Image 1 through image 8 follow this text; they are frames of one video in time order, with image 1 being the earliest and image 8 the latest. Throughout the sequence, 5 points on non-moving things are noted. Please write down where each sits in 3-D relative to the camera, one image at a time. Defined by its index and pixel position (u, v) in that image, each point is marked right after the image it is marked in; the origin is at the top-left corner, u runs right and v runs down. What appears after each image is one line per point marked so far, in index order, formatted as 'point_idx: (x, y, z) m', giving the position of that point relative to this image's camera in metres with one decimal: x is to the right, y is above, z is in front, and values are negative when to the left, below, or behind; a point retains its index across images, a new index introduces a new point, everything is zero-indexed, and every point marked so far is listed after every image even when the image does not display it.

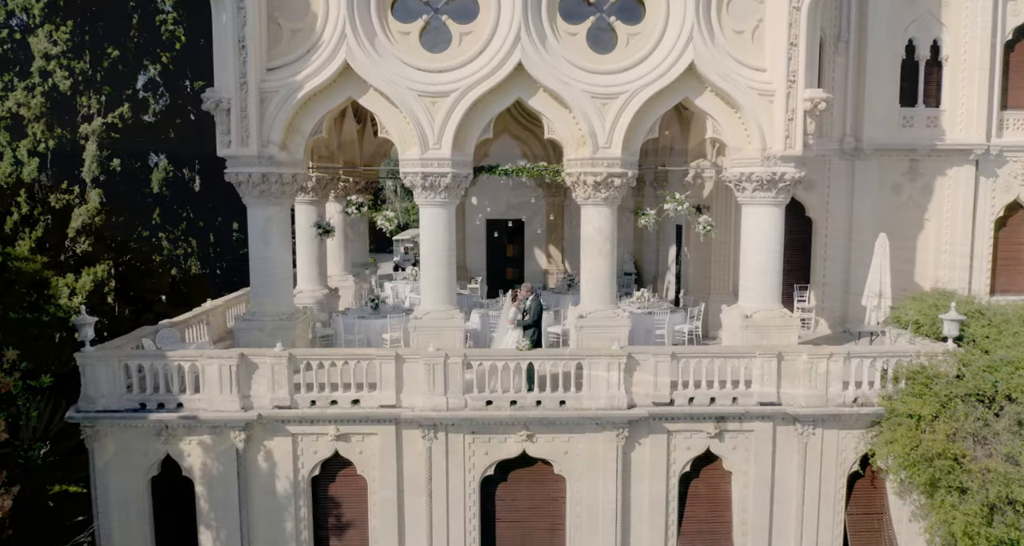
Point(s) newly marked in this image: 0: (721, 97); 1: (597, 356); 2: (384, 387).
0: (+3.2, +2.8, +12.9) m
1: (+1.2, -1.1, +11.2) m
2: (-1.8, -1.6, +11.4) m
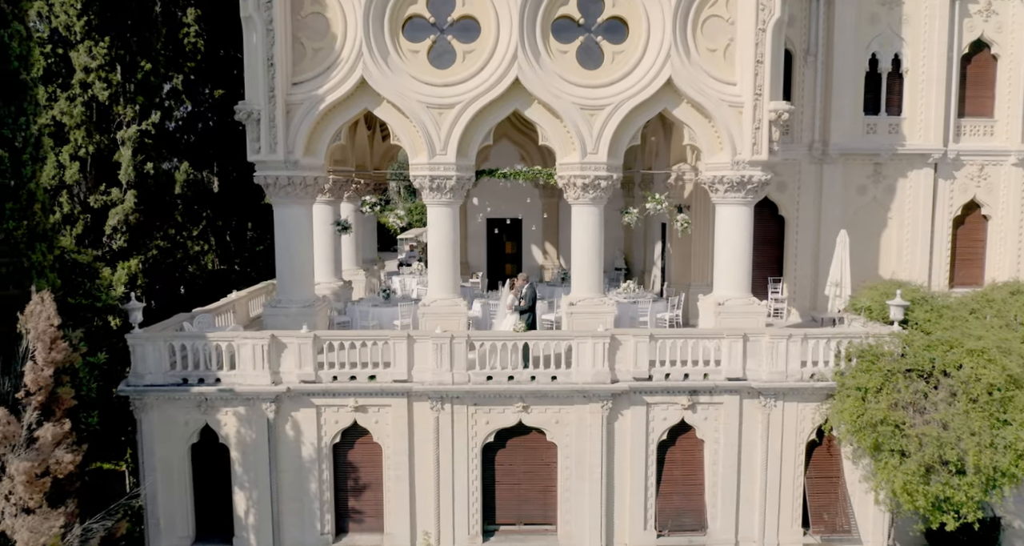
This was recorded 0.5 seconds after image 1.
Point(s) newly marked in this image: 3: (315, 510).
0: (+3.2, +2.9, +14.5) m
1: (+1.1, -1.0, +12.8) m
2: (-1.8, -1.4, +13.0) m
3: (-3.1, -3.8, +13.3) m
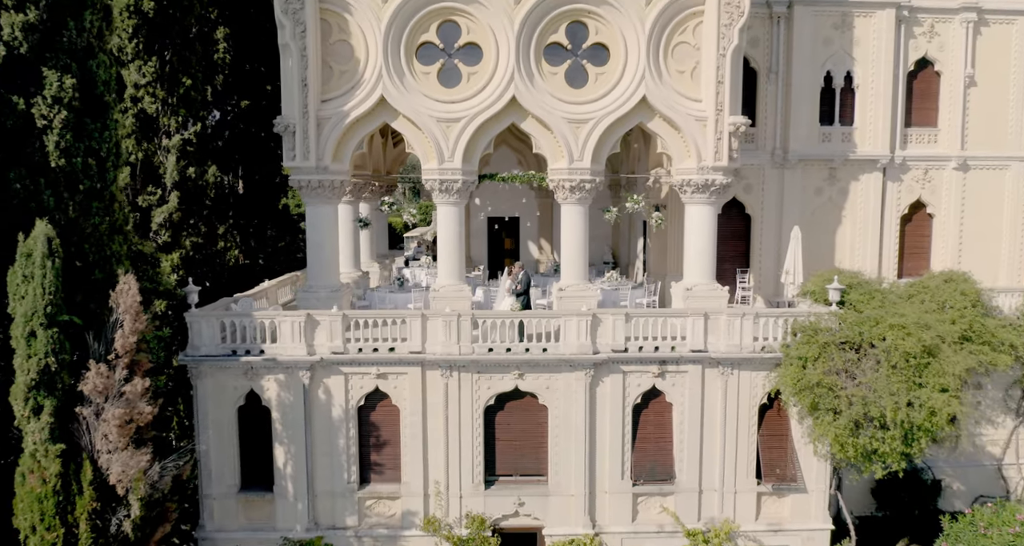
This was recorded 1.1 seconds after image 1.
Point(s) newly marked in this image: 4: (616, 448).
0: (+3.2, +3.1, +16.9) m
1: (+1.1, -0.8, +15.2) m
2: (-1.9, -1.2, +15.4) m
3: (-3.2, -3.6, +15.6) m
4: (+2.0, -3.3, +15.7) m
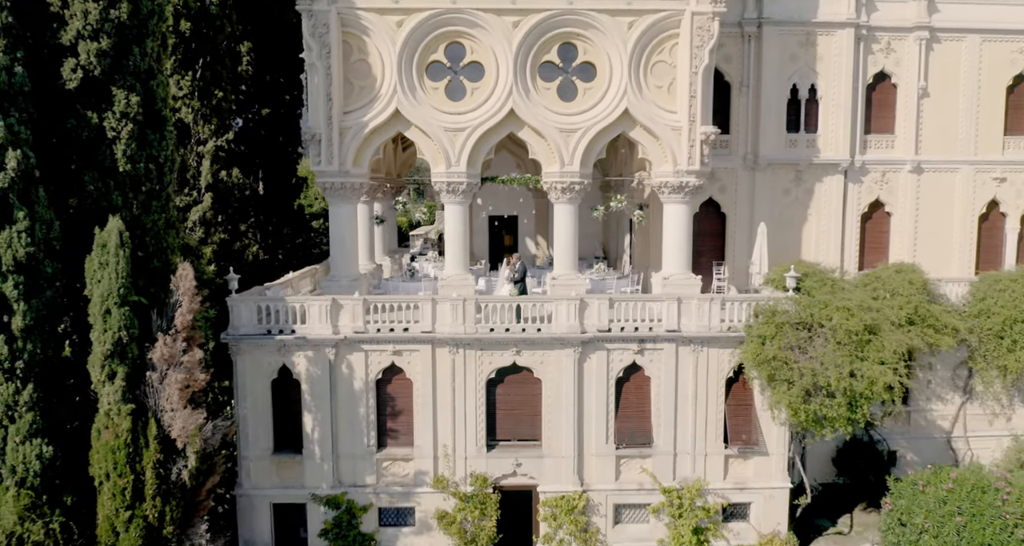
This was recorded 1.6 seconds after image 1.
0: (+3.1, +3.3, +19.2) m
1: (+1.0, -0.5, +17.5) m
2: (-1.9, -1.0, +17.7) m
3: (-3.2, -3.4, +17.9) m
4: (+1.9, -3.1, +18.0) m
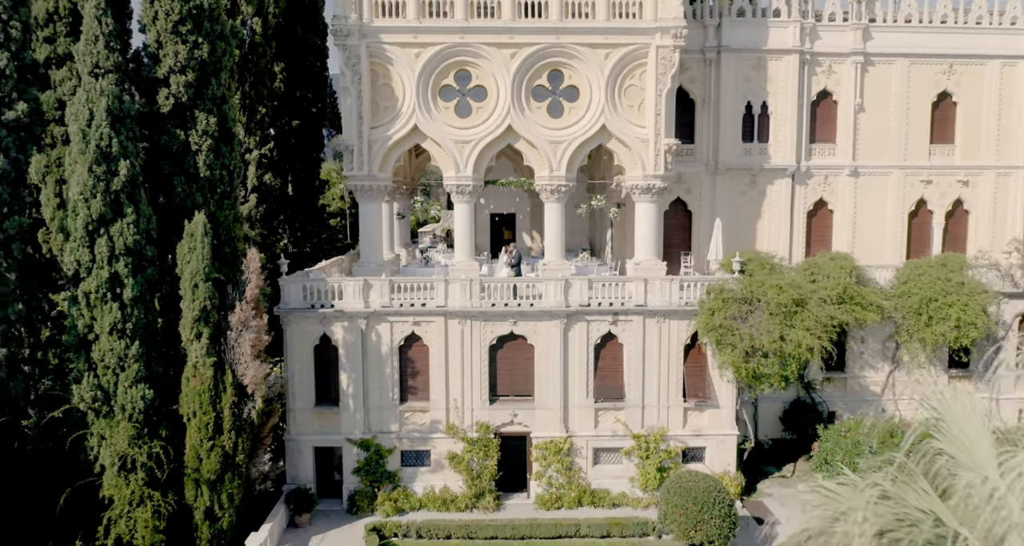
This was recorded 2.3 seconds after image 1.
0: (+3.1, +3.7, +23.2) m
1: (+1.0, -0.2, +21.6) m
2: (-1.9, -0.6, +21.8) m
3: (-3.3, -3.0, +22.0) m
4: (+1.9, -2.7, +22.0) m
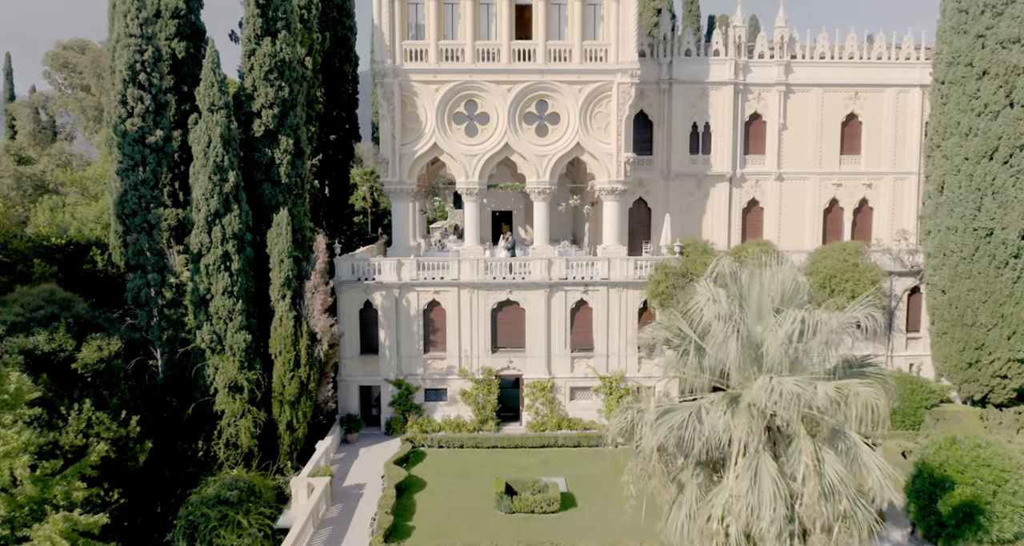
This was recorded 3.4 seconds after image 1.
0: (+2.9, +4.4, +30.5) m
1: (+0.8, +0.5, +28.8) m
2: (-2.1, 0.0, +29.0) m
3: (-3.4, -2.3, +29.2) m
4: (+1.8, -2.1, +29.3) m
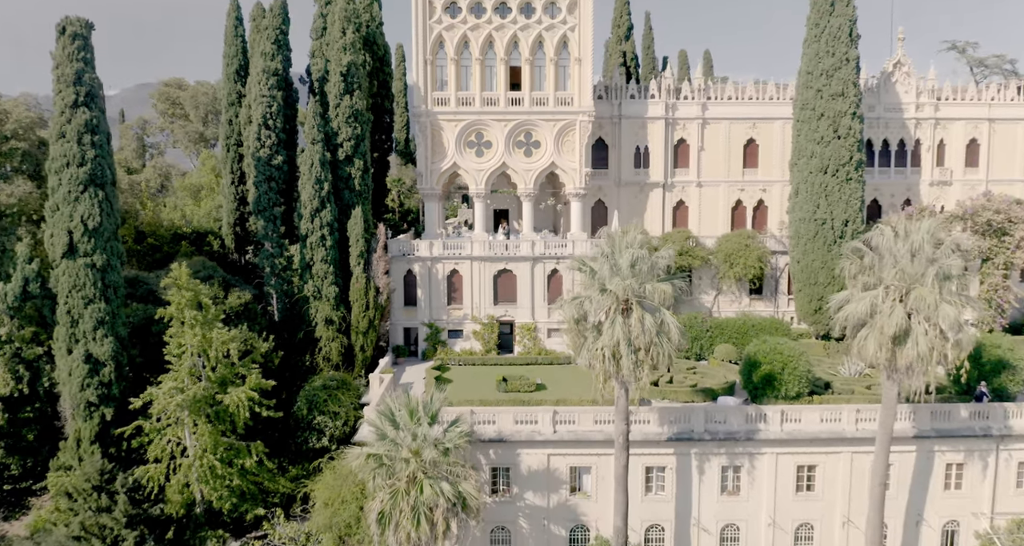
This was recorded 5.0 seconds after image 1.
0: (+2.7, +5.5, +44.4) m
1: (+0.6, +1.7, +42.7) m
2: (-2.3, +1.2, +42.9) m
3: (-3.6, -1.1, +43.1) m
4: (+1.5, -0.9, +43.1) m
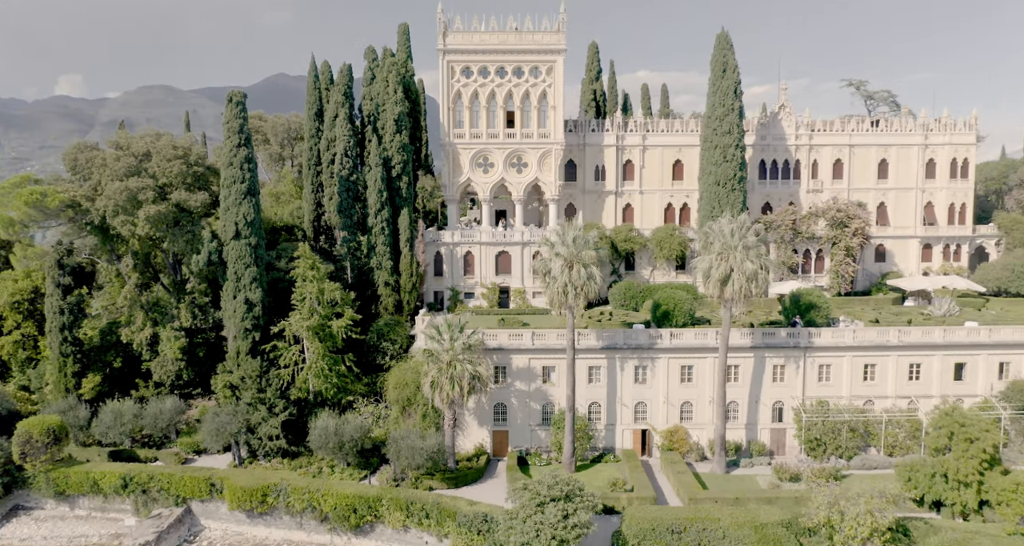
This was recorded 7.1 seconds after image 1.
0: (+2.4, +7.1, +64.6) m
1: (+0.3, +3.2, +62.9) m
2: (-2.6, +2.7, +63.1) m
3: (-3.9, +0.4, +63.3) m
4: (+1.2, +0.6, +63.4) m
